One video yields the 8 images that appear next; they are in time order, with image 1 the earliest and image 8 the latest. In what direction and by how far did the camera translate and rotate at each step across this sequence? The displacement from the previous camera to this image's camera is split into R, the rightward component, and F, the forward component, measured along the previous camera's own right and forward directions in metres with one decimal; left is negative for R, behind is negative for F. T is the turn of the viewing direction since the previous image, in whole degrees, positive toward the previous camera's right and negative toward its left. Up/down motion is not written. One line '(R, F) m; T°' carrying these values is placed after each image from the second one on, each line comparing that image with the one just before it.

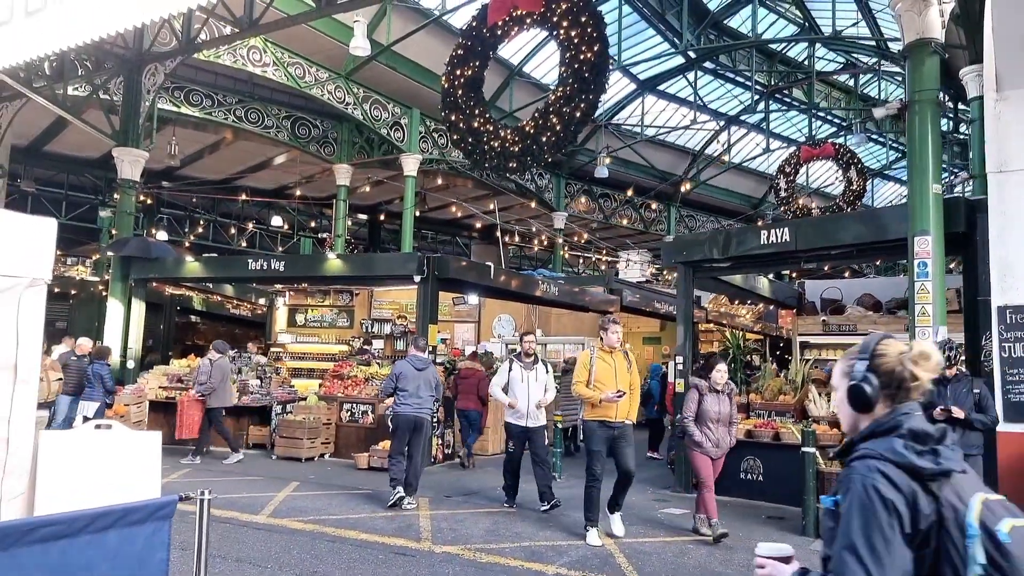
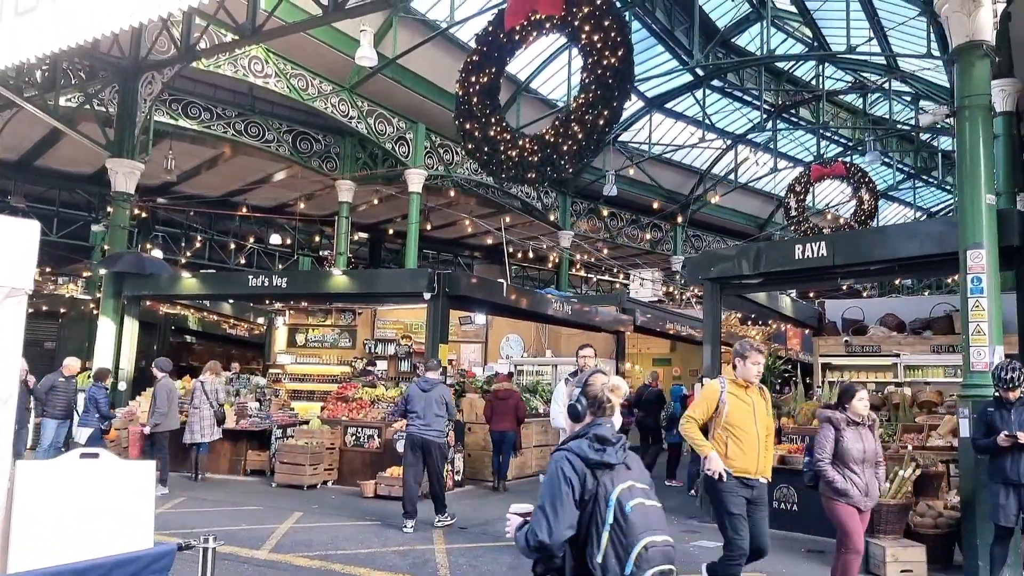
(-0.2, +0.4) m; 0°
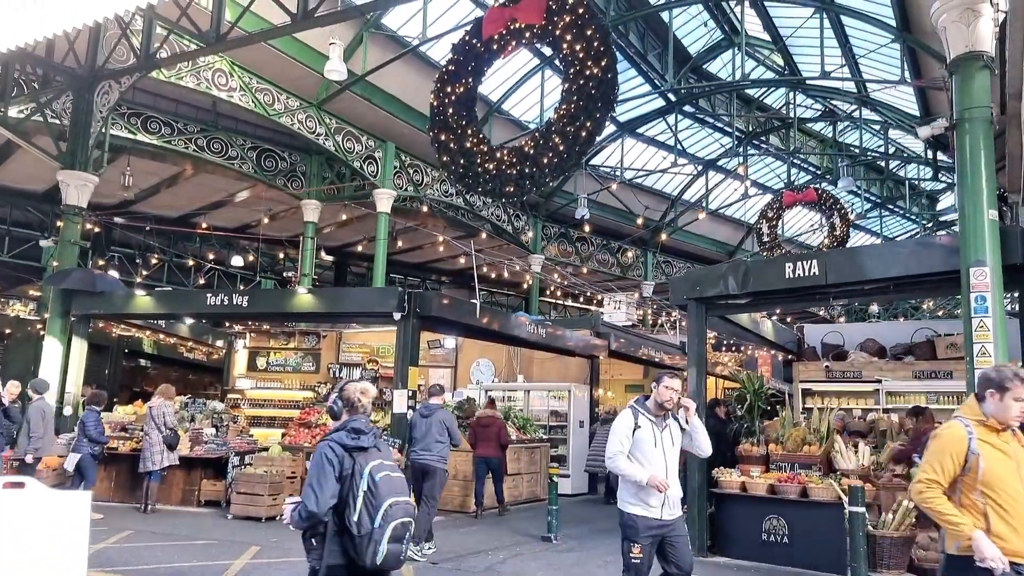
(-0.1, +0.4) m; +3°
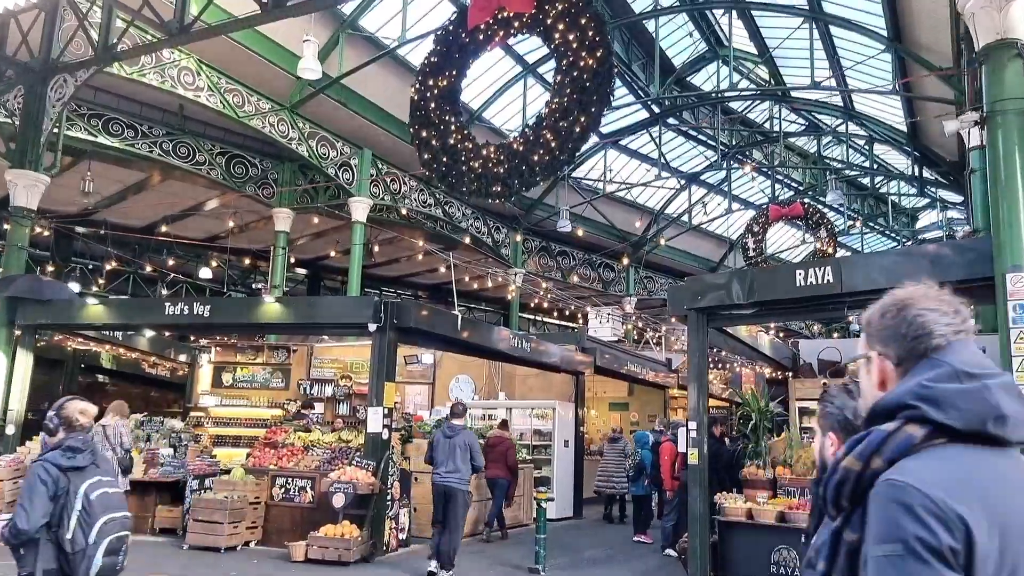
(-0.1, +0.6) m; +2°
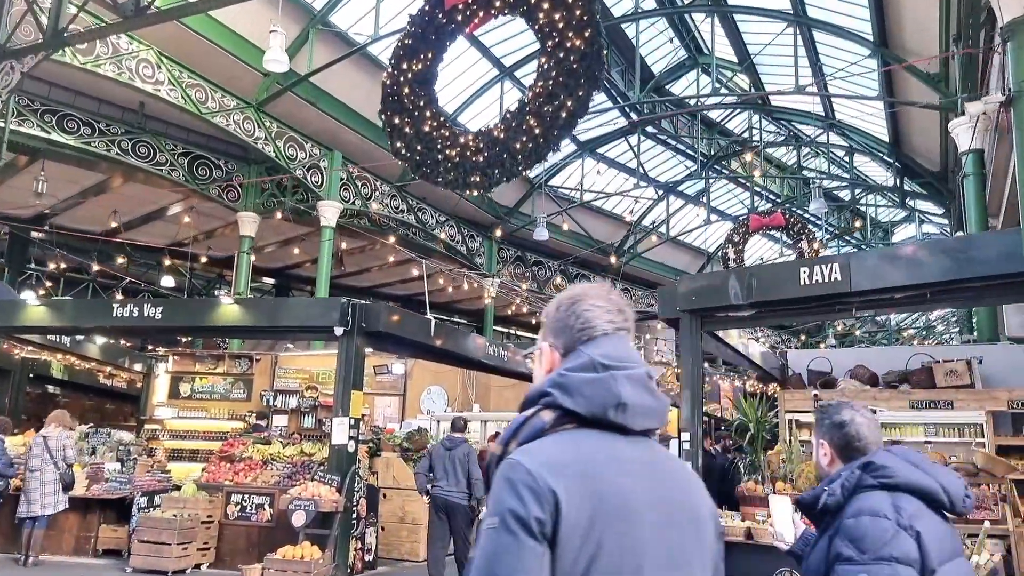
(0.0, +0.5) m; +2°
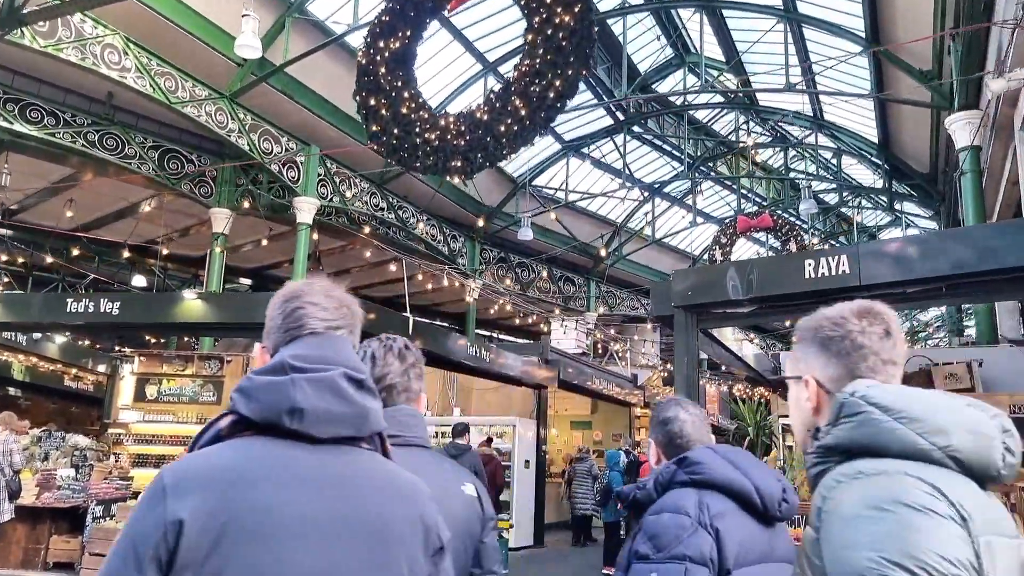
(0.0, +0.4) m; +1°
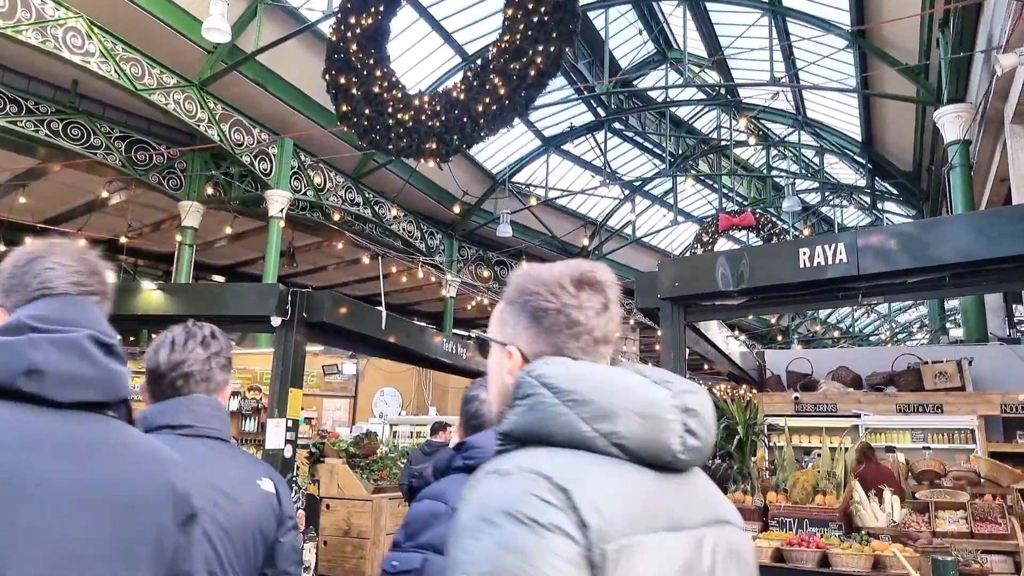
(0.0, +0.3) m; +2°
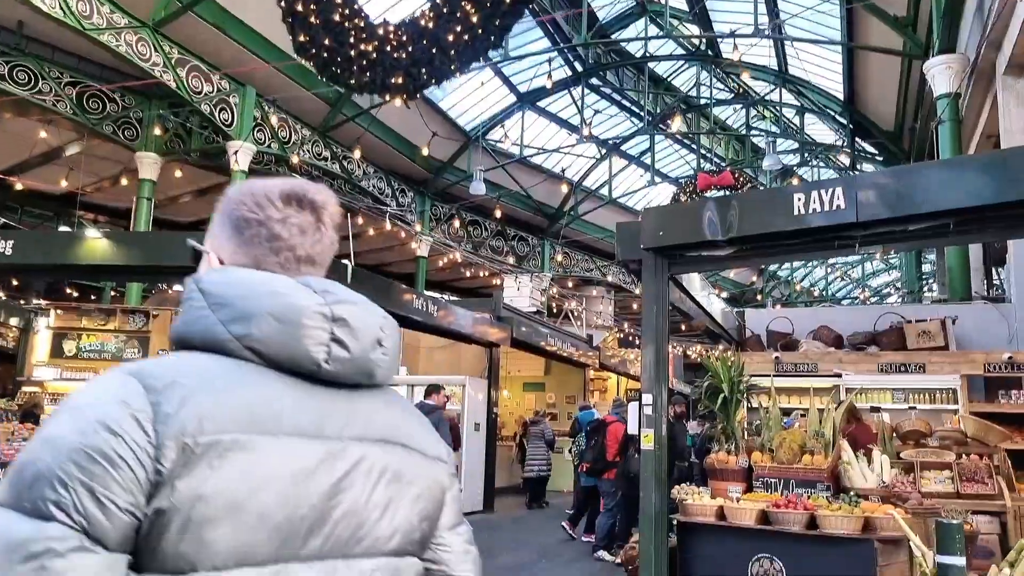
(0.0, +0.4) m; +2°
